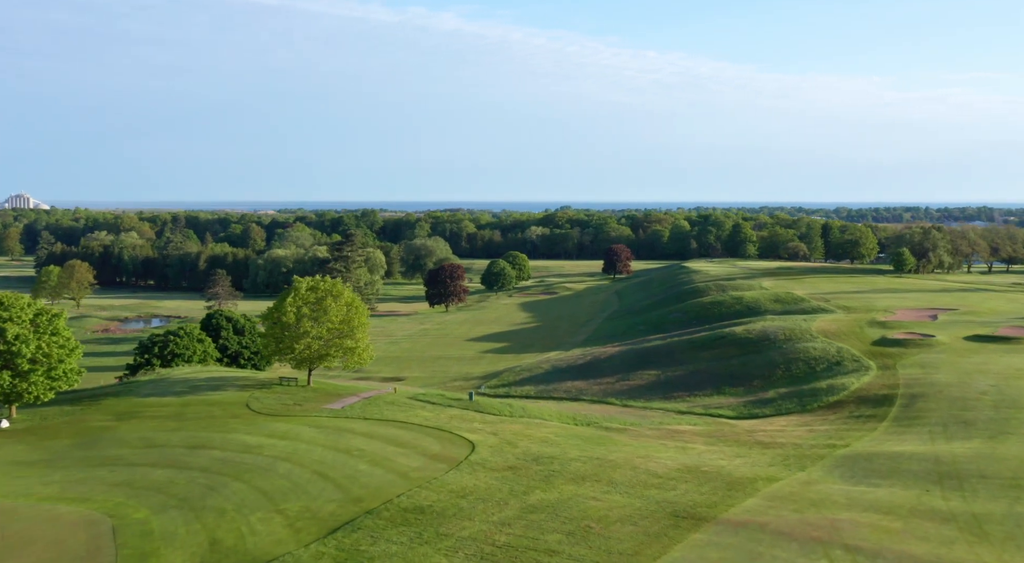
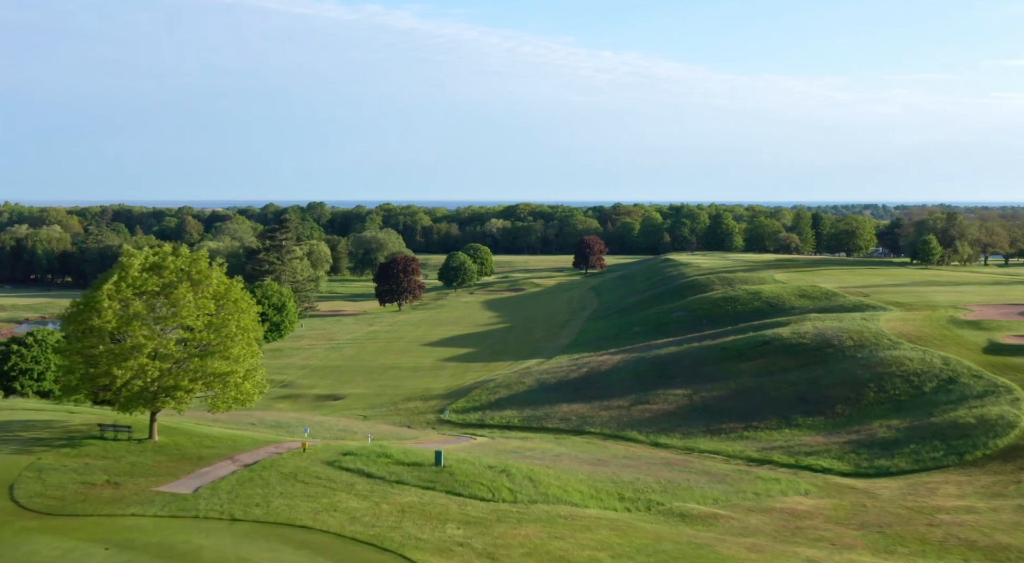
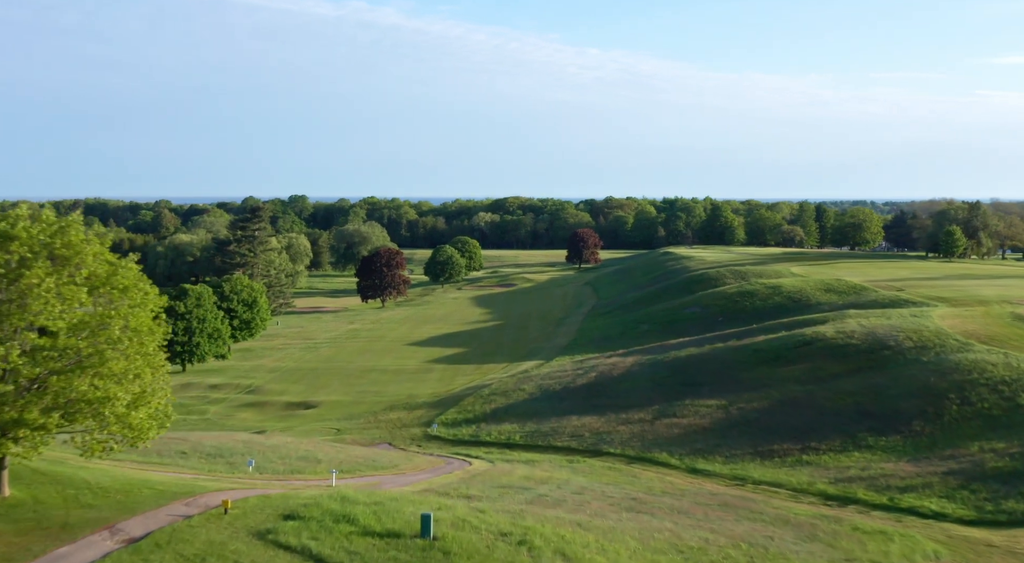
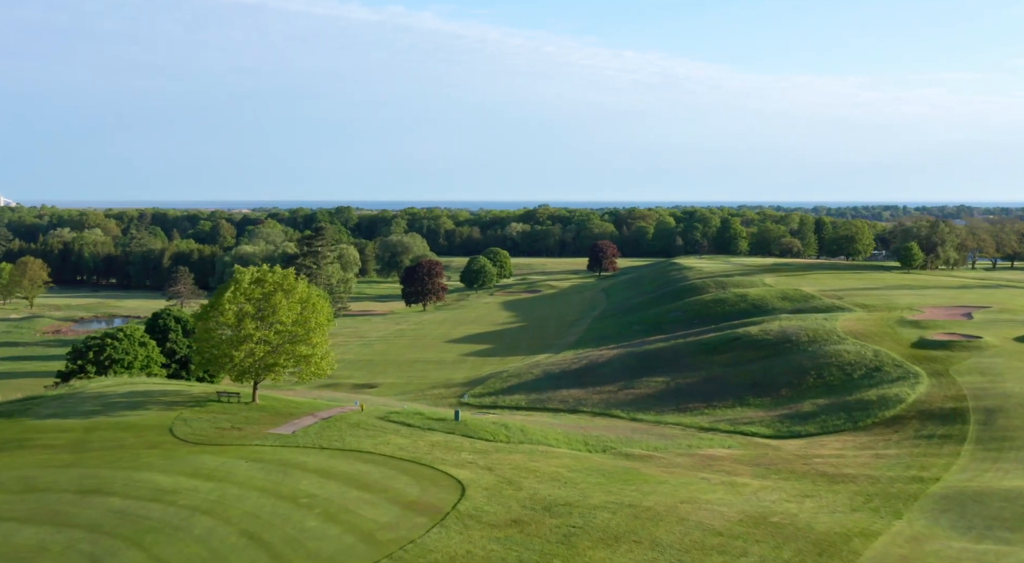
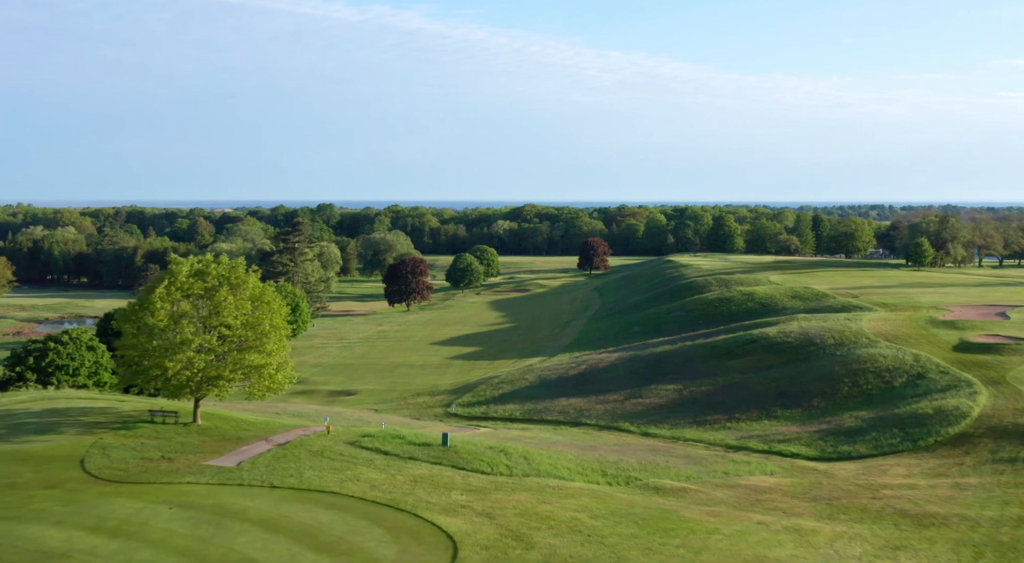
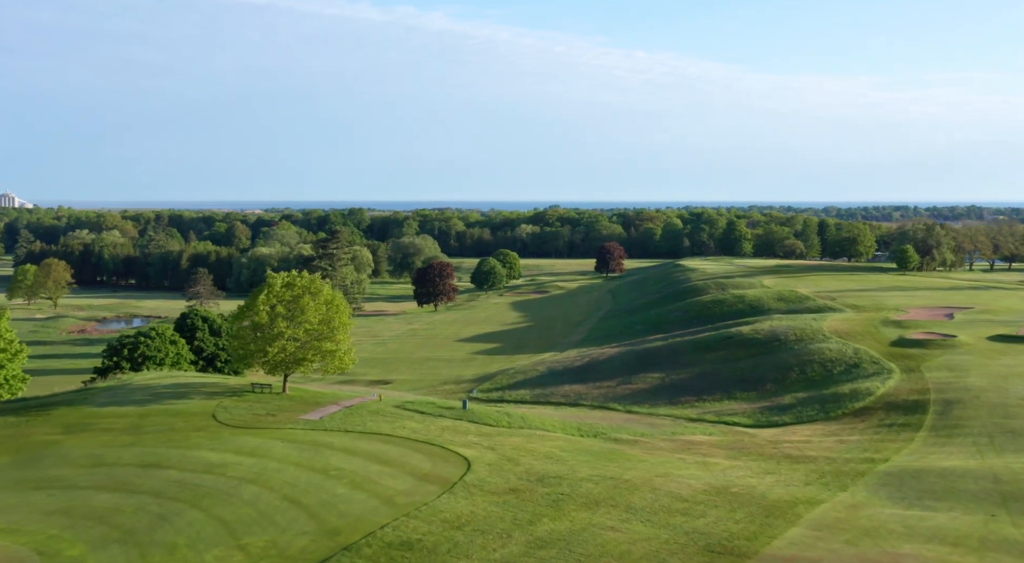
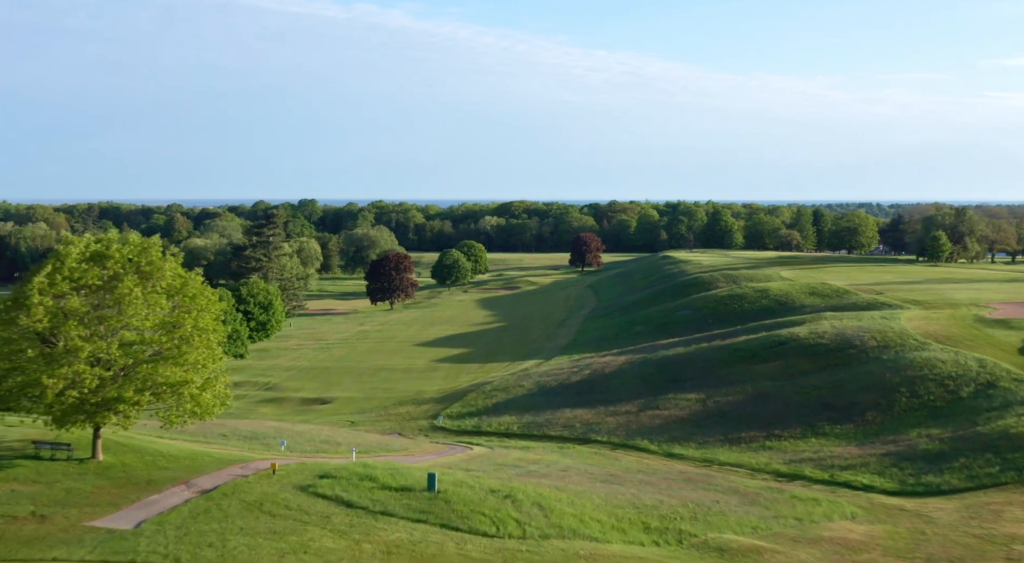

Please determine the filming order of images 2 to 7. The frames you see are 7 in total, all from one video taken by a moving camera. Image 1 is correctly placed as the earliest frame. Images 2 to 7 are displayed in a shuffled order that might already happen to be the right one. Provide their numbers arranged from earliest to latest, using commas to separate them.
6, 4, 5, 2, 7, 3
